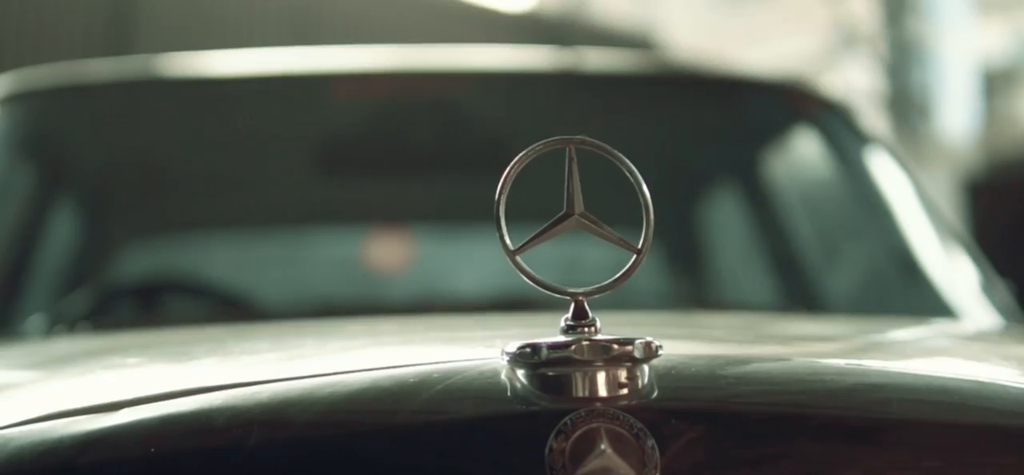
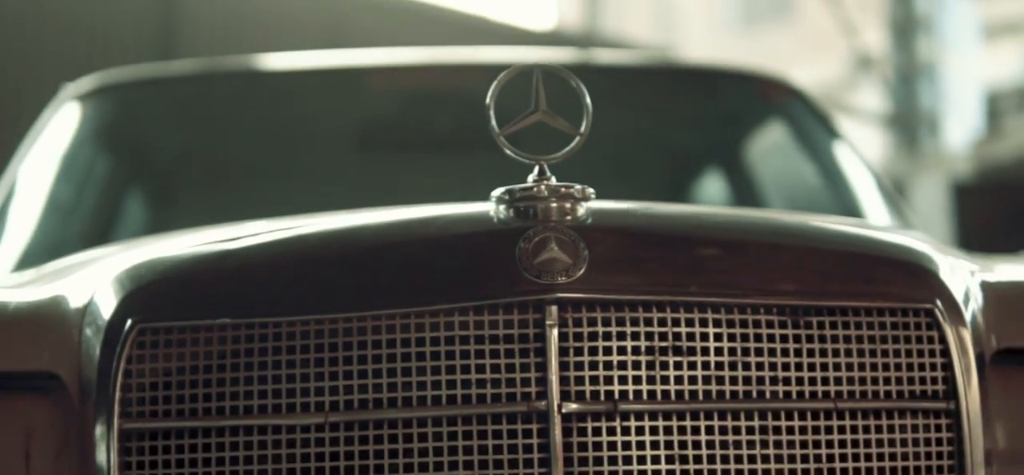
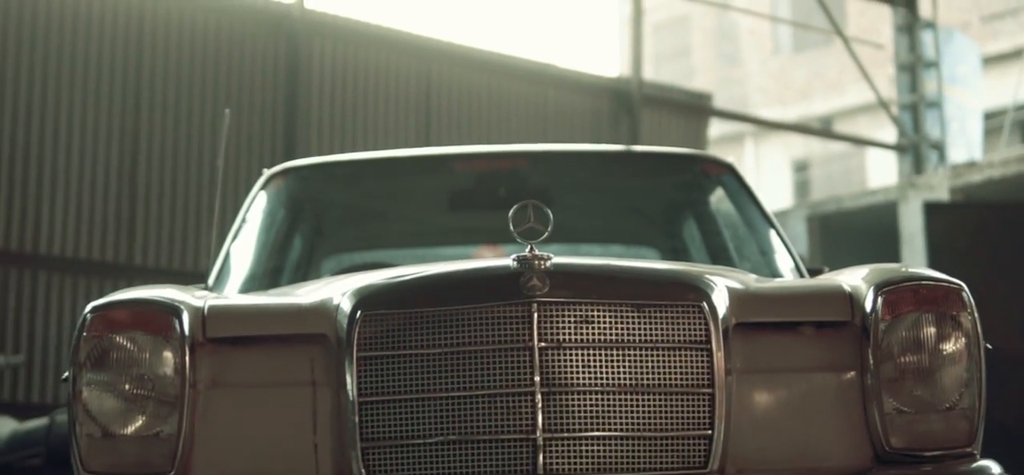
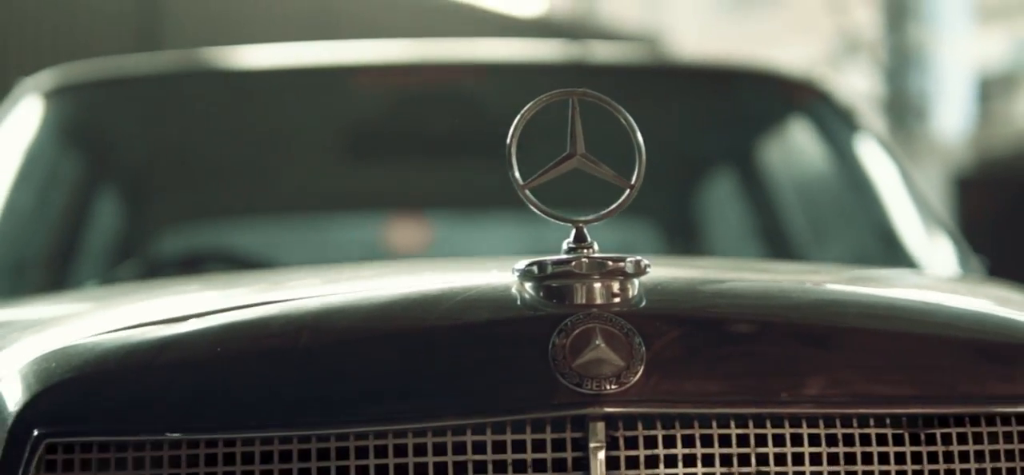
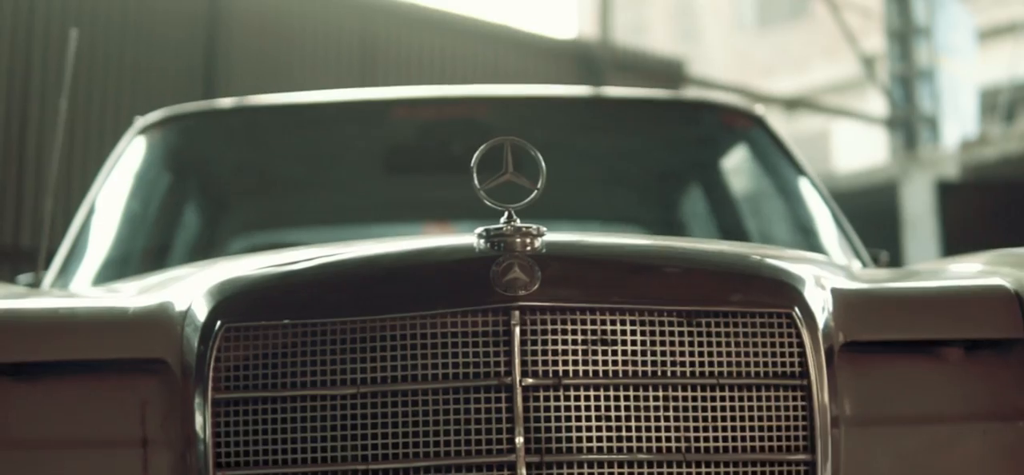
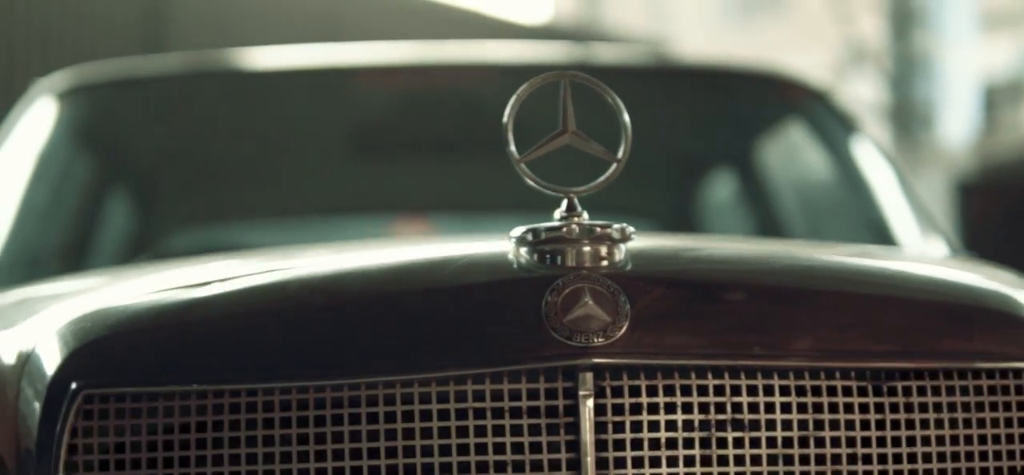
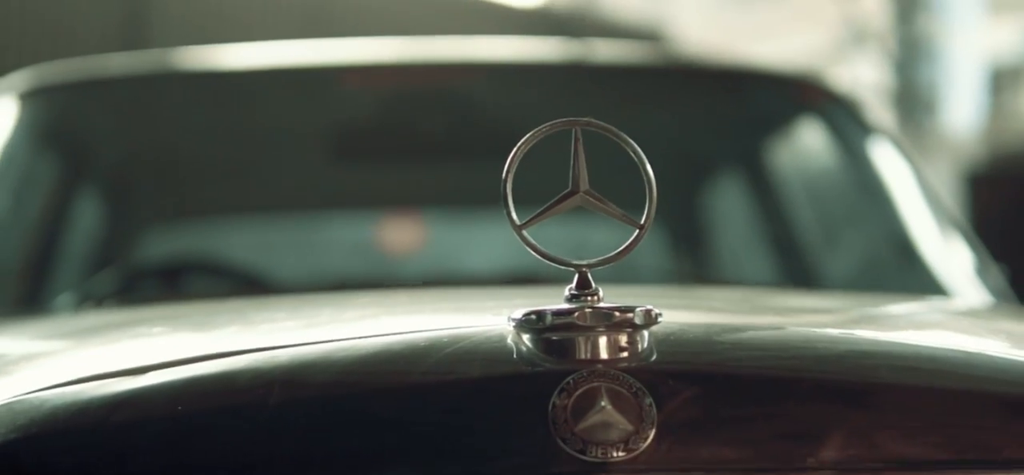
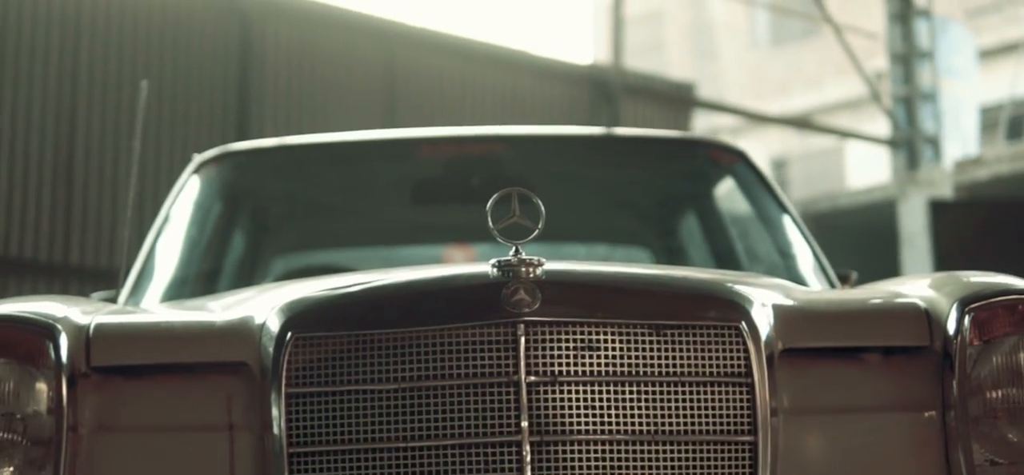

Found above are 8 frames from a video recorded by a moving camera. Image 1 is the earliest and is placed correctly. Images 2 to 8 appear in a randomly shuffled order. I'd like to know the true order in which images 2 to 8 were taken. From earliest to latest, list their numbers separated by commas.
7, 4, 6, 2, 5, 8, 3
